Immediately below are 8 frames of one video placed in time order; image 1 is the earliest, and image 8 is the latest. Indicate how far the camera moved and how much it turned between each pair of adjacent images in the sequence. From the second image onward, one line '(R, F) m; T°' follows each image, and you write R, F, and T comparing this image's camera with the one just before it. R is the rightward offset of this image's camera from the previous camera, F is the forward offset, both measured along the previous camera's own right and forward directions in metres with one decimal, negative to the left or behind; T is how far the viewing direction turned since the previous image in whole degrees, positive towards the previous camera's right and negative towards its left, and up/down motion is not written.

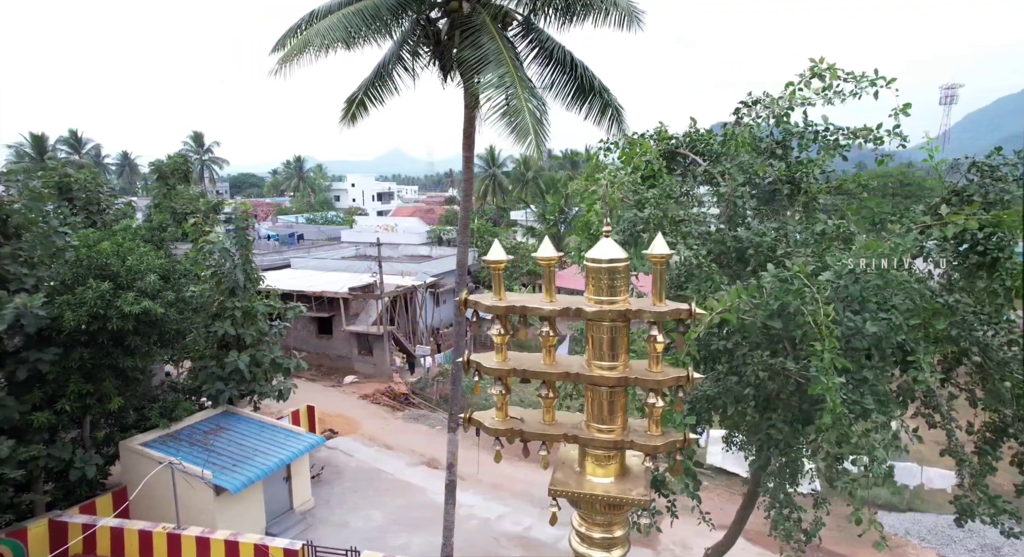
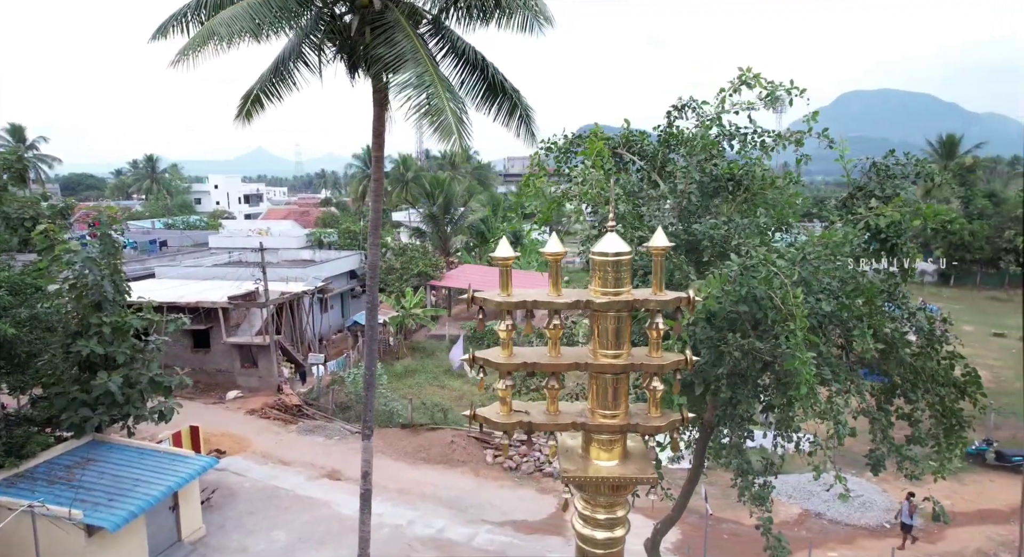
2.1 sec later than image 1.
(-0.7, 0.0) m; +12°
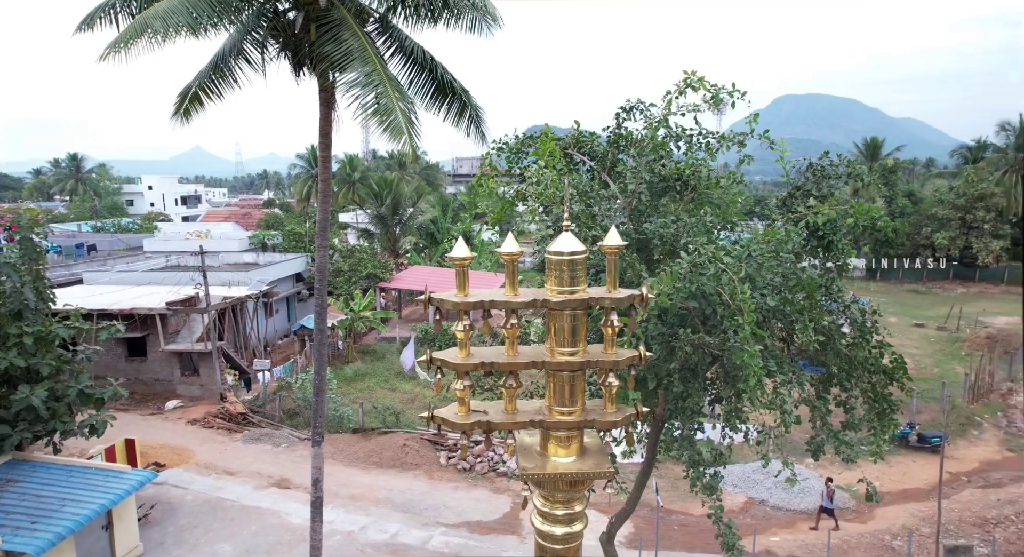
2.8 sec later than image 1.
(0.0, 0.0) m; +5°
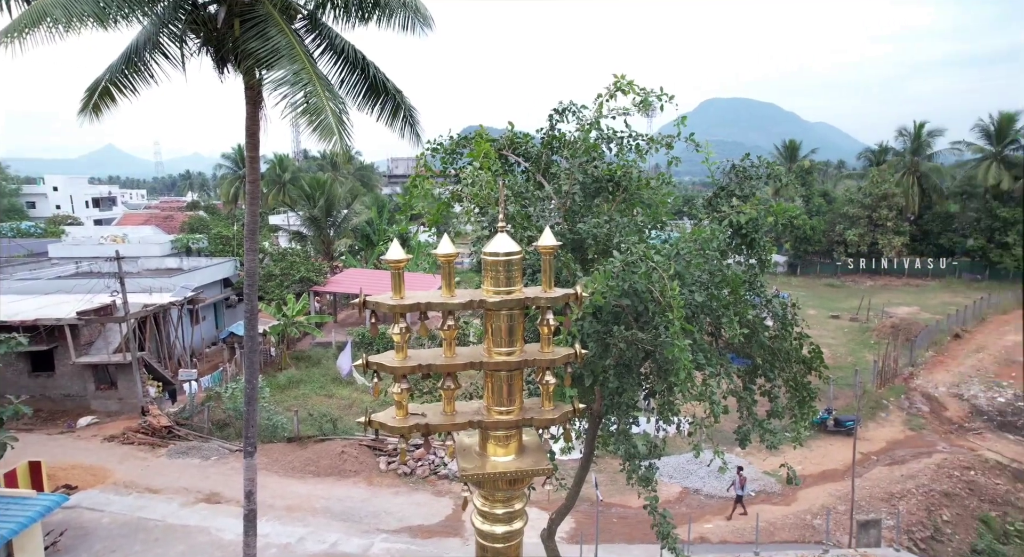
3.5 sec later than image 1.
(0.0, 0.0) m; +6°
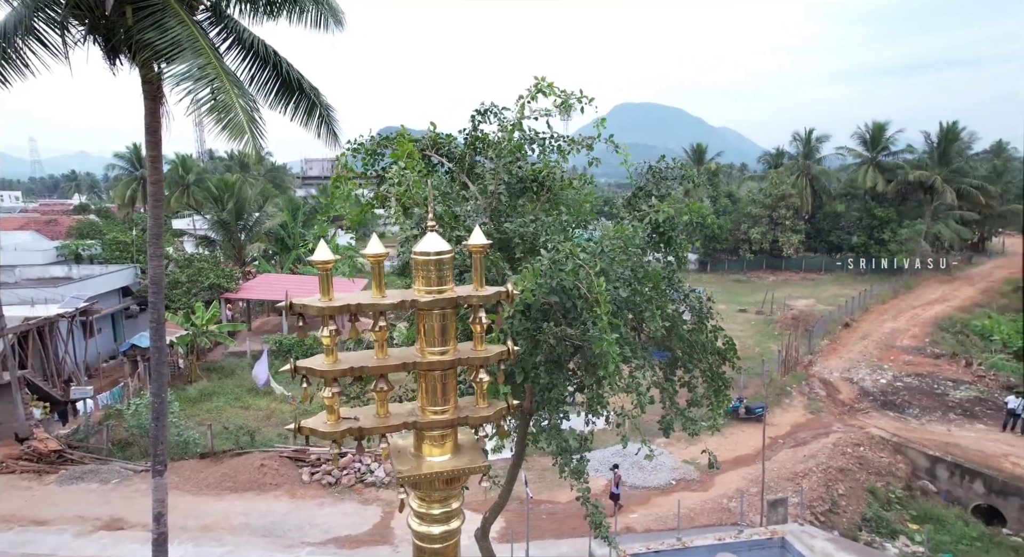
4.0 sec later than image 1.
(-0.1, 0.0) m; +7°
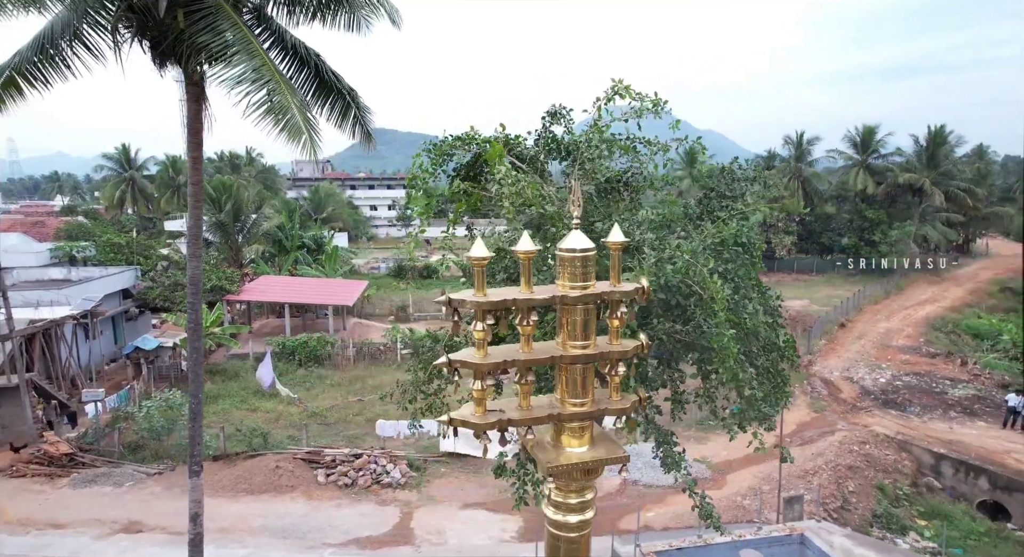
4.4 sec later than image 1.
(-0.9, -0.1) m; +3°
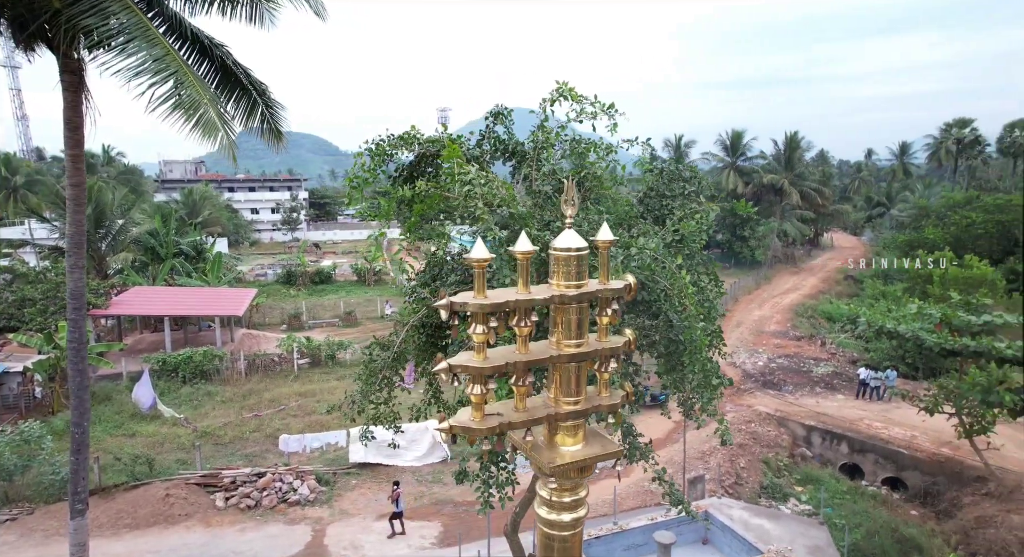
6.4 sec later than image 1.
(-0.6, +0.1) m; +11°
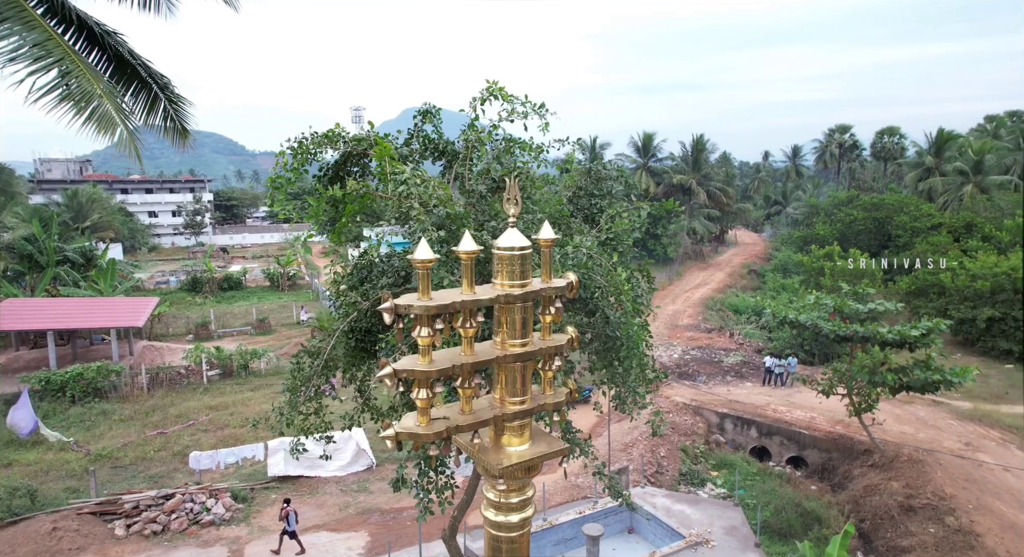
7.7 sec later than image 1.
(-0.1, +0.1) m; +8°
